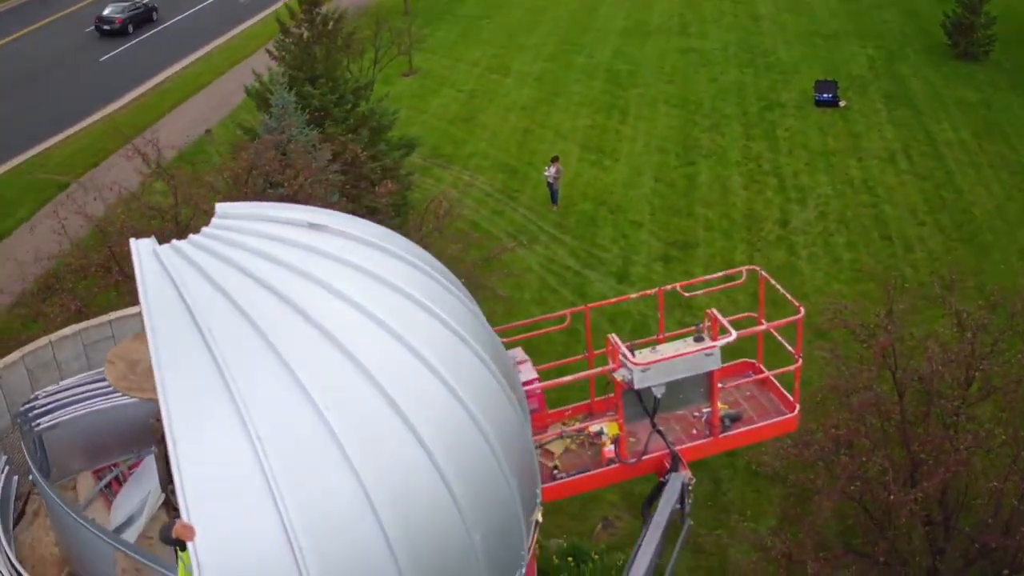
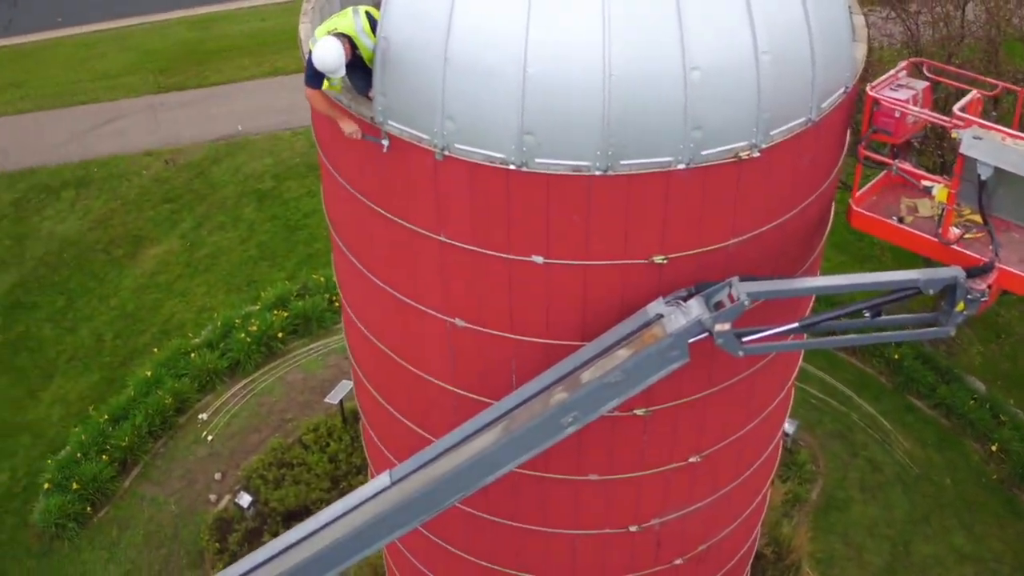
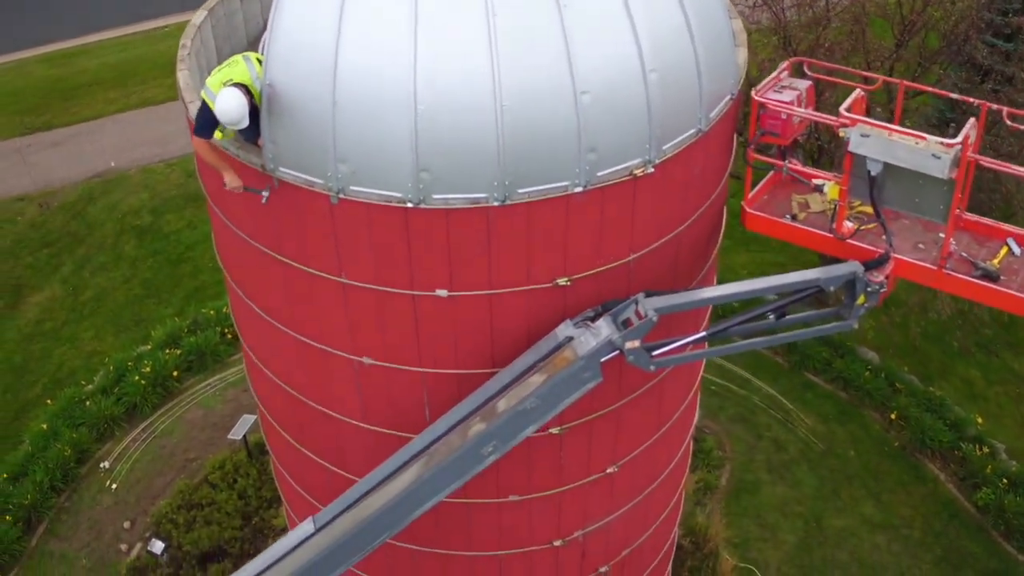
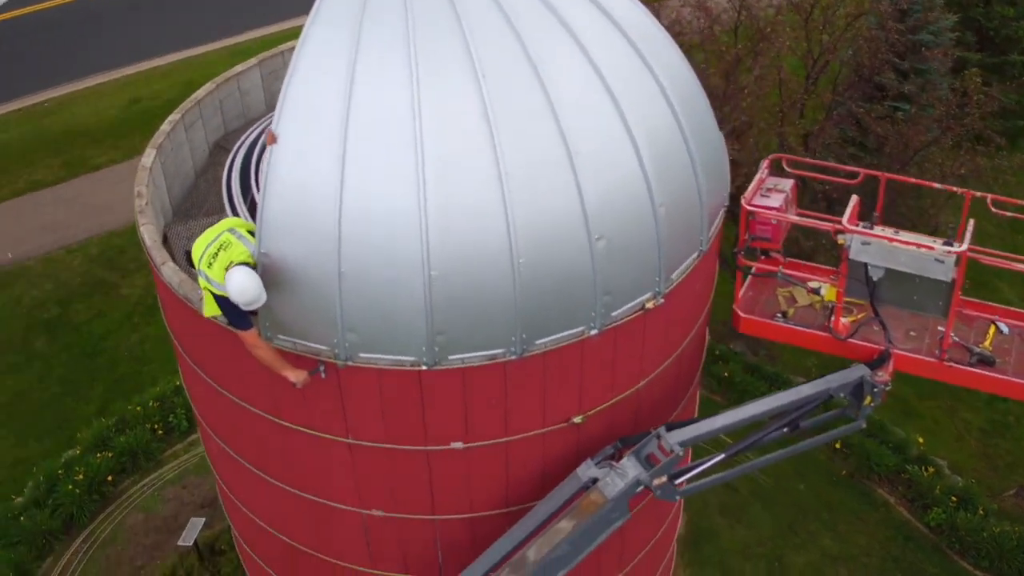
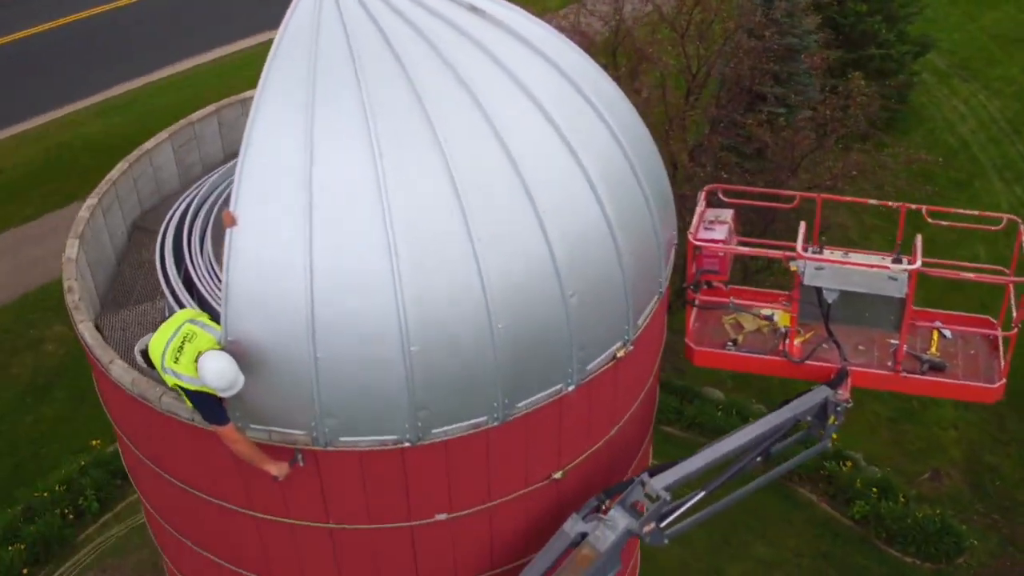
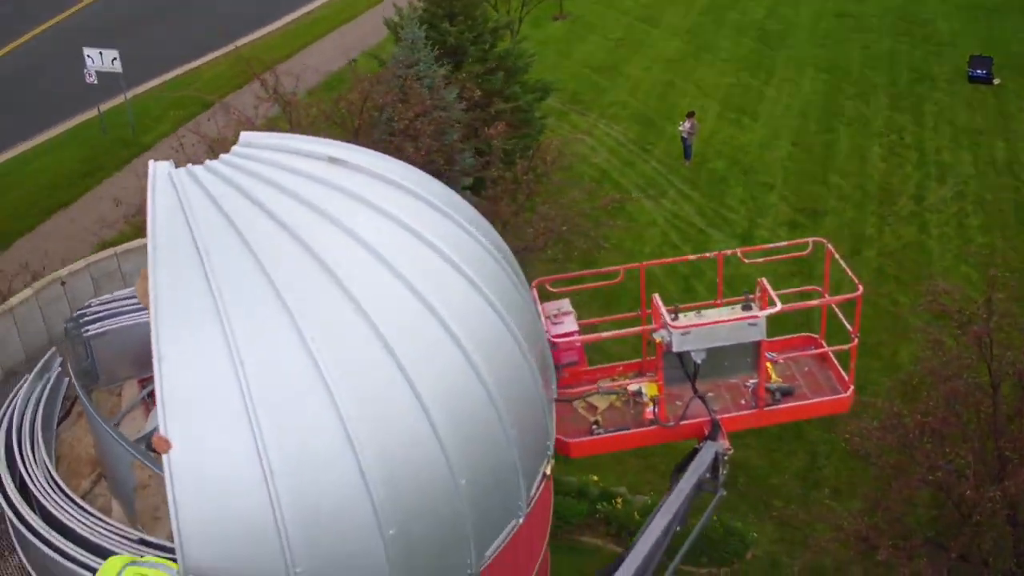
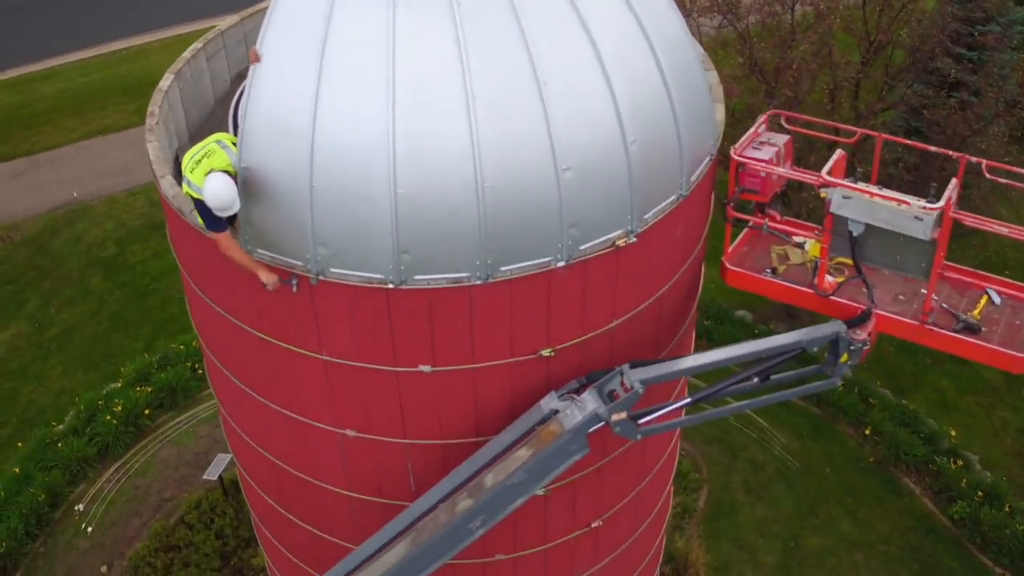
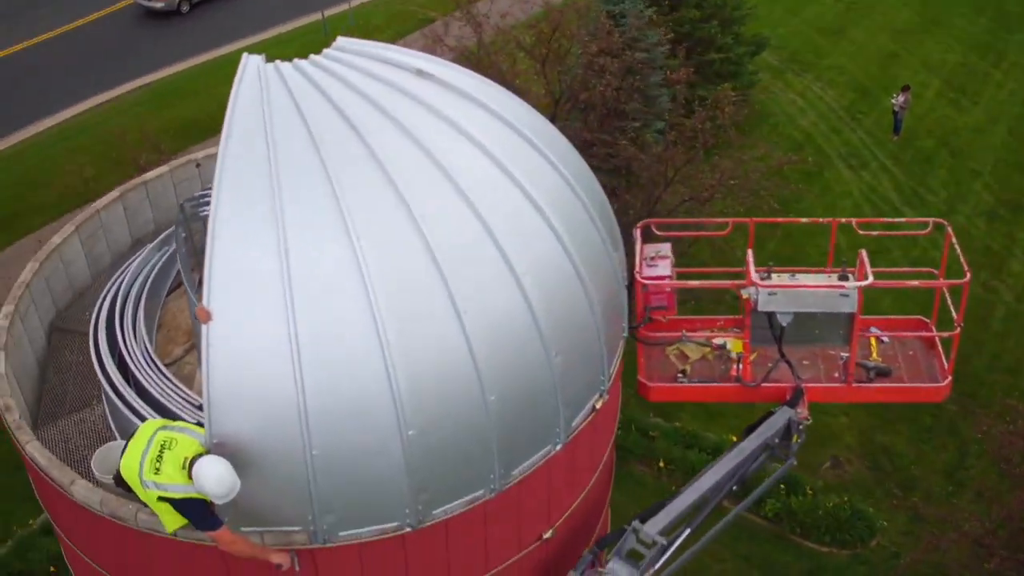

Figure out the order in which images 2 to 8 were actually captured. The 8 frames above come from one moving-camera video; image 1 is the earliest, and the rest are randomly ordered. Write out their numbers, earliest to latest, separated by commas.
6, 8, 5, 4, 7, 3, 2
